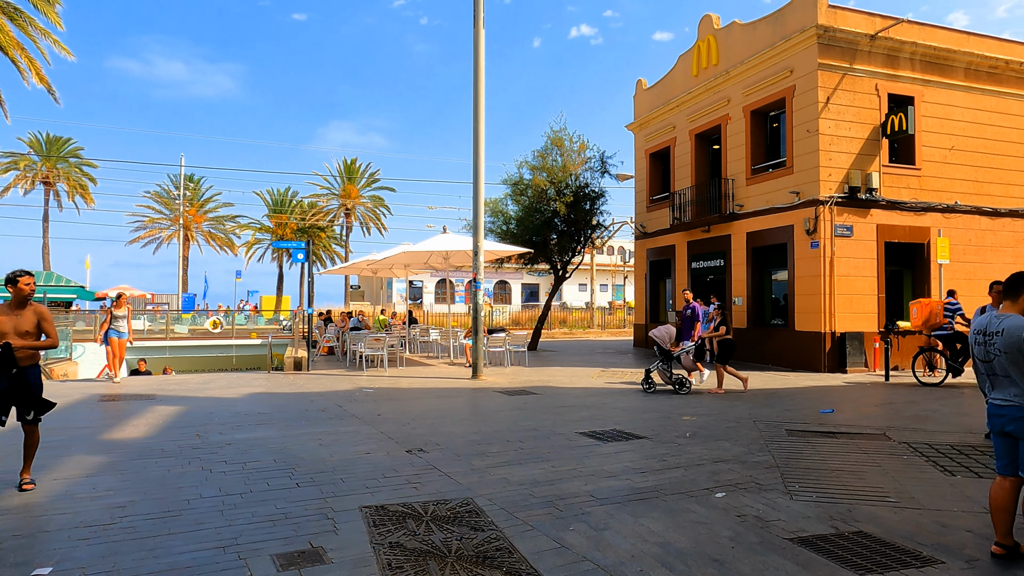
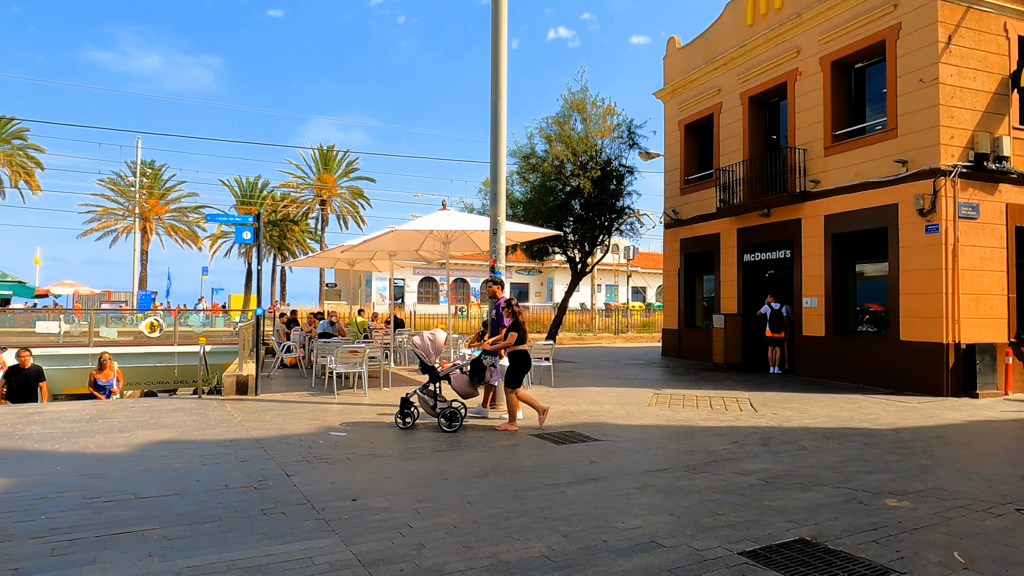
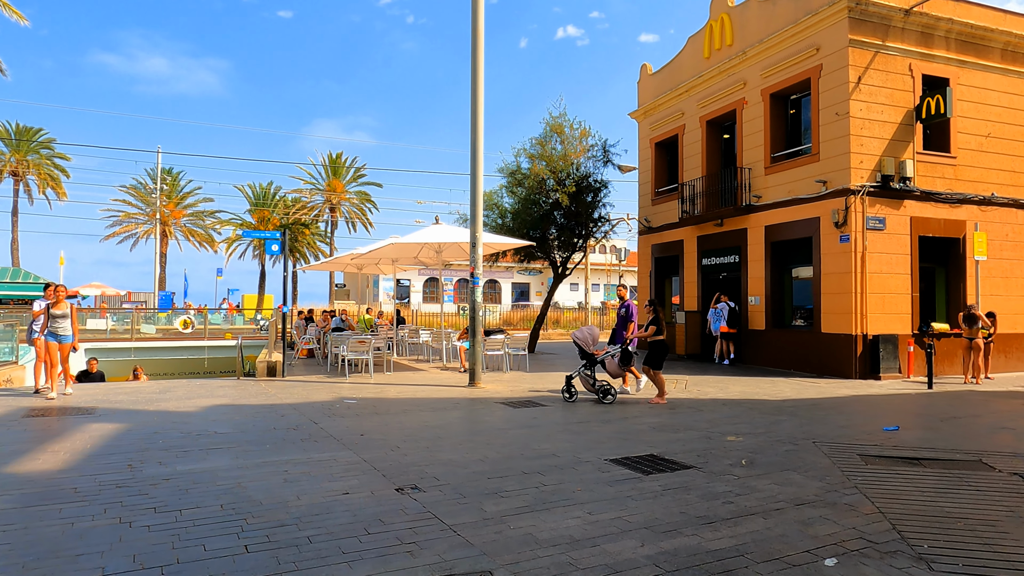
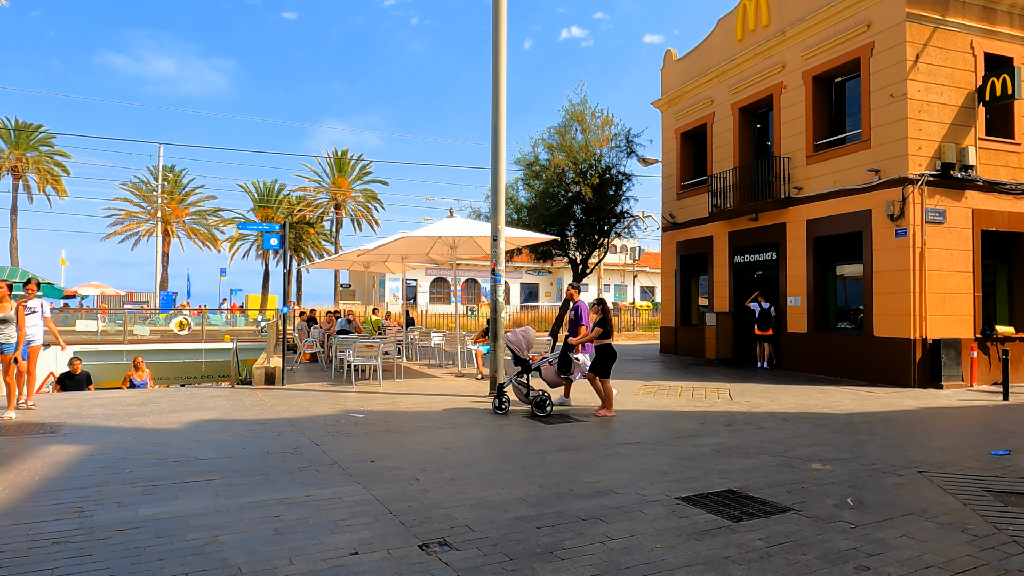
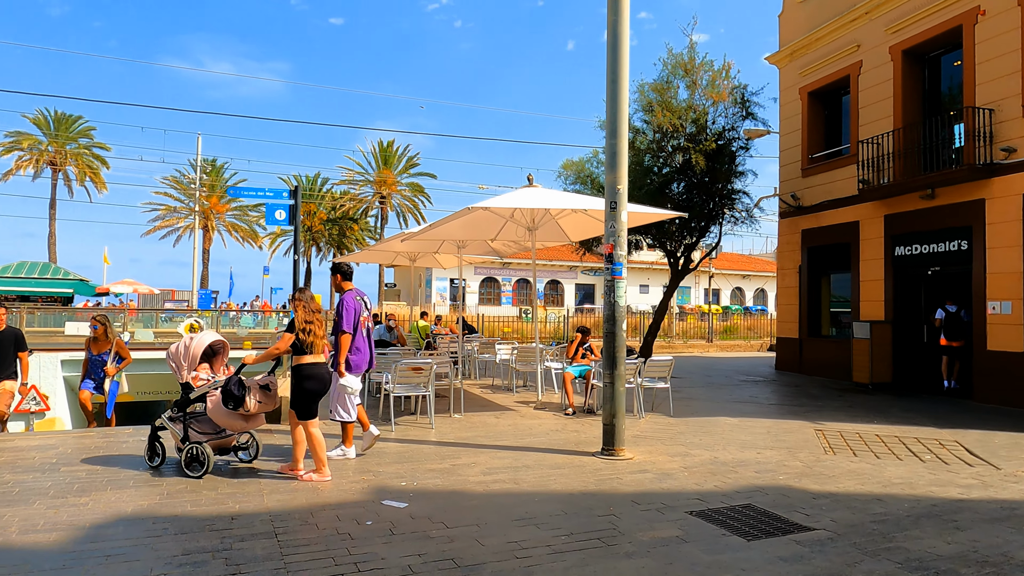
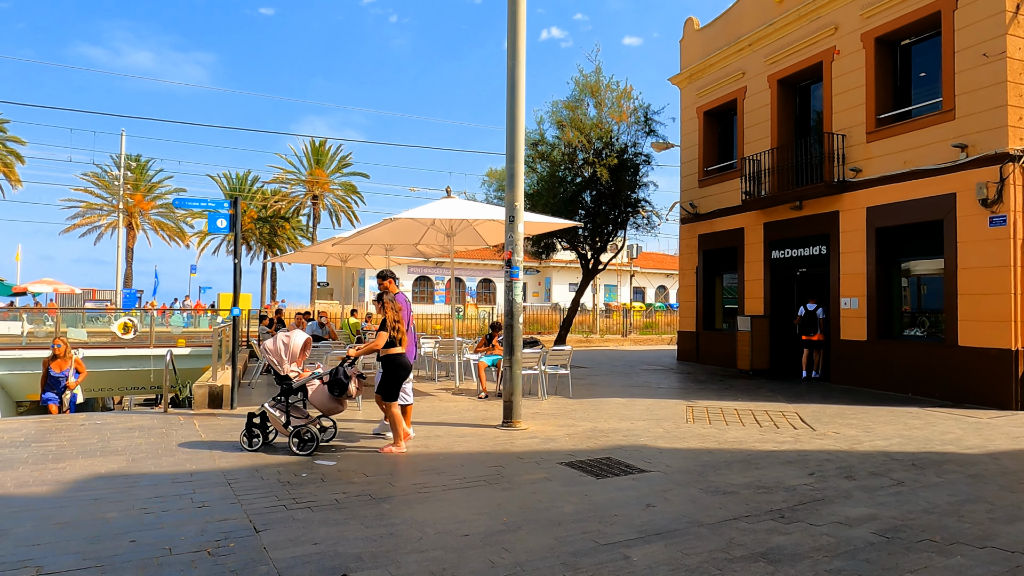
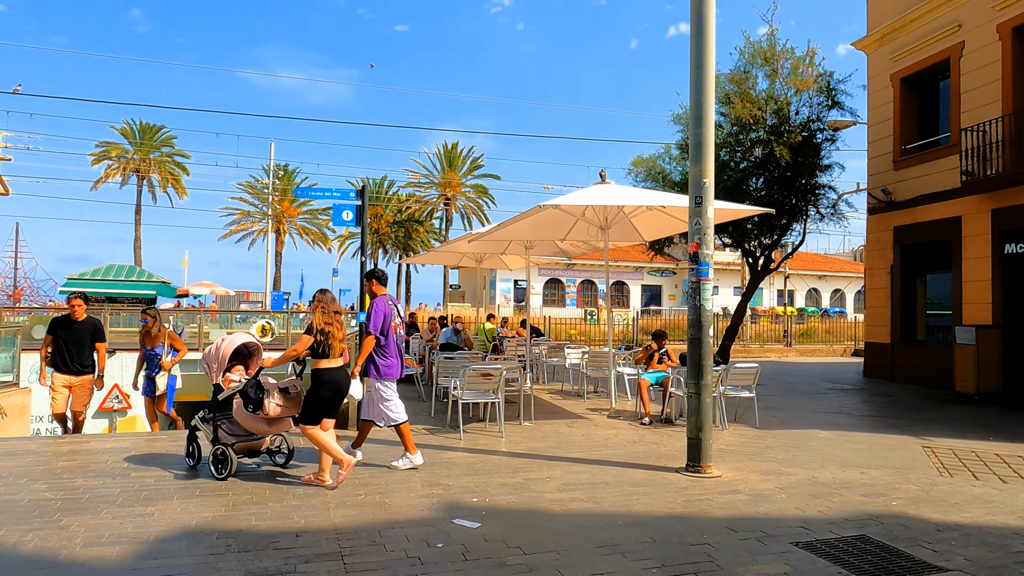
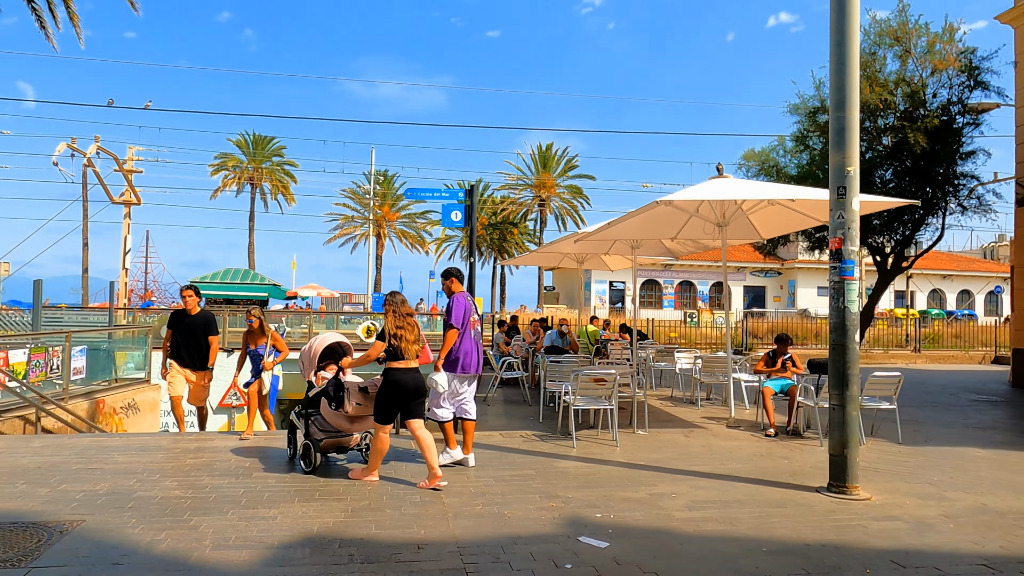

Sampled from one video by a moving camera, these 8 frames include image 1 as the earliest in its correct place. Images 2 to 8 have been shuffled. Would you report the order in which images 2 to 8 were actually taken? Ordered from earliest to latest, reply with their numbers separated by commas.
3, 4, 2, 6, 5, 7, 8
